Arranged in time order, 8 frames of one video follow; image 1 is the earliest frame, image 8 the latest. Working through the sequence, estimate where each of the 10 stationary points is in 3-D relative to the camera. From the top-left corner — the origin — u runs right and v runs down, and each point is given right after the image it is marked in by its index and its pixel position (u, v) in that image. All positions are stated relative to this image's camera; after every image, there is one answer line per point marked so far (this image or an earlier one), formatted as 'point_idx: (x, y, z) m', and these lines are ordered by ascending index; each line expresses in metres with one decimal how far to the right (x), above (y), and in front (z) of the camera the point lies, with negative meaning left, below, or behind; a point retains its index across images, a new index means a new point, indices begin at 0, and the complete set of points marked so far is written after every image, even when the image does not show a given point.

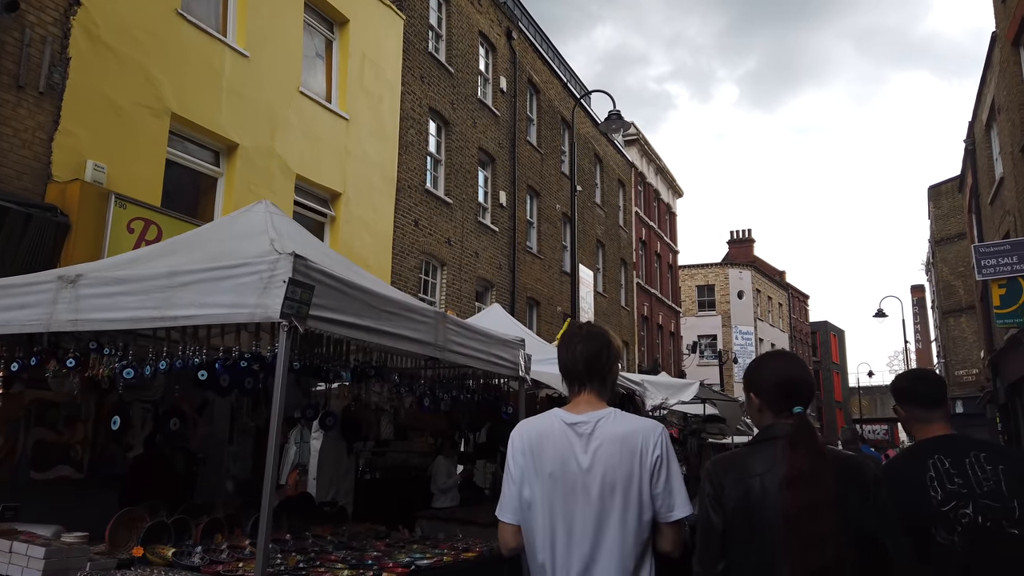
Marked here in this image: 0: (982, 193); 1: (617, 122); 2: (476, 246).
0: (+12.1, +2.5, +19.3) m
1: (+2.5, +3.9, +17.9) m
2: (-0.8, +1.0, +17.5) m
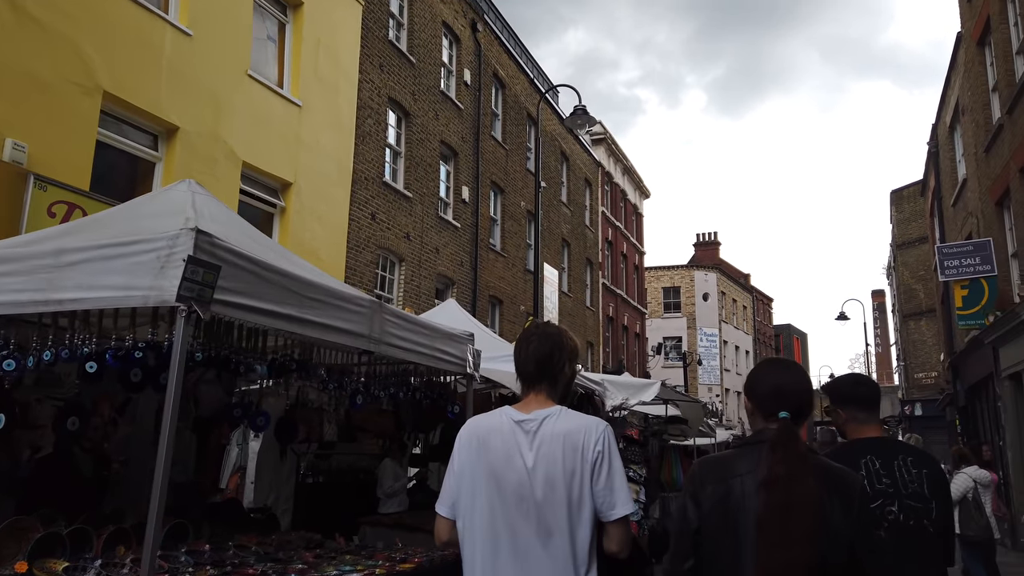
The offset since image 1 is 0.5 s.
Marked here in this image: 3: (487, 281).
0: (+11.1, +2.4, +19.4) m
1: (+1.6, +4.0, +17.5) m
2: (-1.7, +1.1, +17.0) m
3: (-0.6, +0.2, +19.4) m
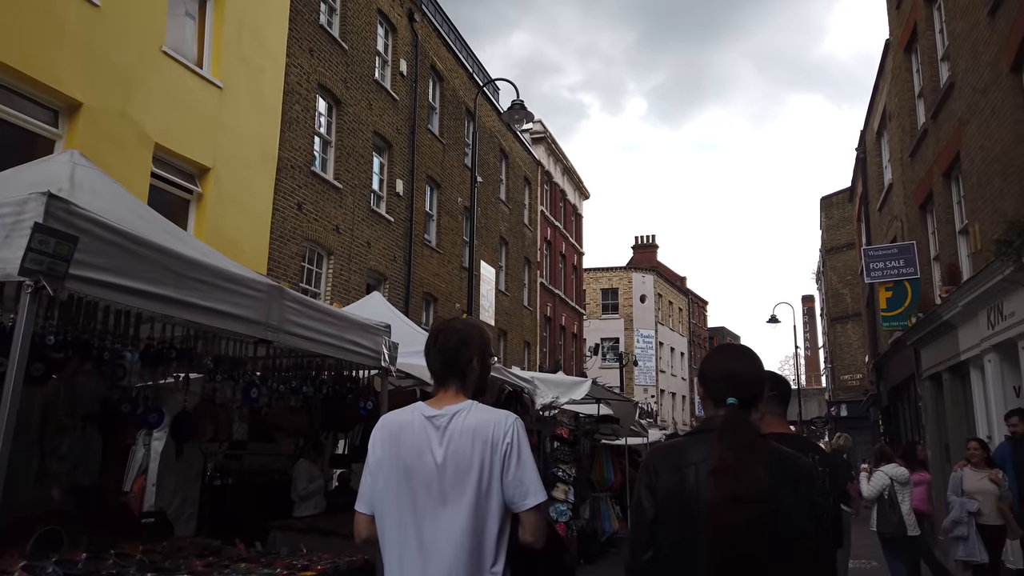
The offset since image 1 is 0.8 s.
0: (+9.5, +2.3, +19.9) m
1: (+0.2, +4.0, +17.3) m
2: (-3.1, +1.2, +16.5) m
3: (-2.3, +0.3, +19.0) m
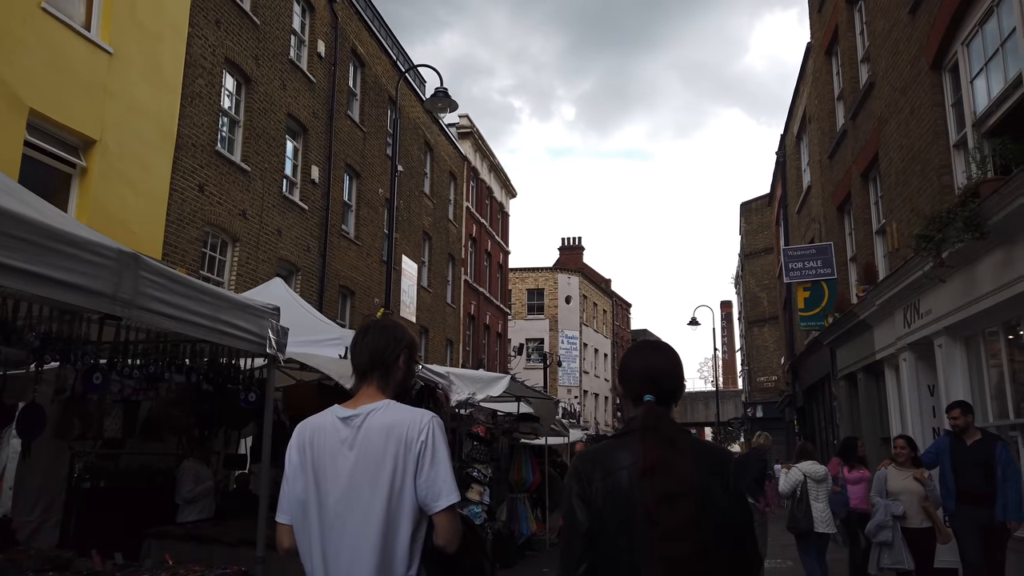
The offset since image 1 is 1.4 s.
0: (+7.4, +2.3, +20.1) m
1: (-1.5, +4.2, +16.7) m
2: (-4.8, +1.4, +15.6) m
3: (-4.2, +0.4, +18.1) m
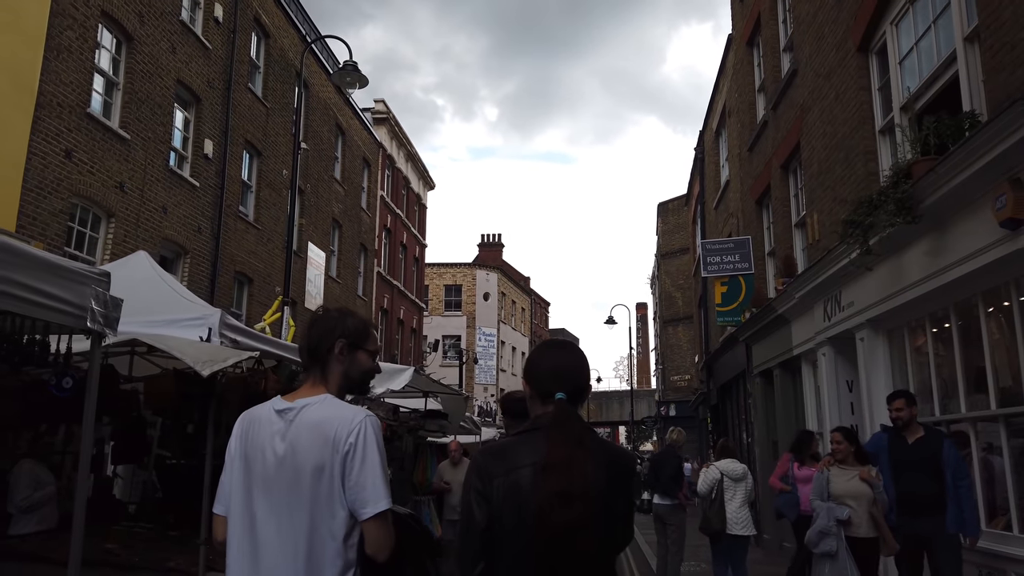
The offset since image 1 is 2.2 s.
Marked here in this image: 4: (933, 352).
0: (+5.2, +2.4, +20.0) m
1: (-3.3, +4.4, +15.5) m
2: (-6.5, +1.7, +14.1) m
3: (-6.2, +0.8, +16.7) m
4: (+4.2, -0.6, +7.5) m
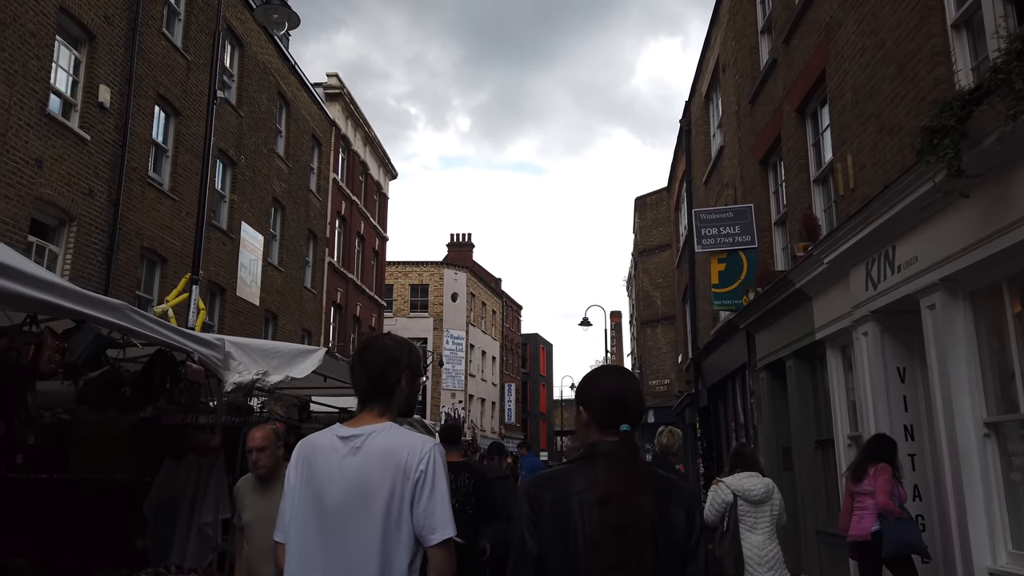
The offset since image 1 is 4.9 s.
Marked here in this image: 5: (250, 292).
0: (+4.3, +2.7, +17.7) m
1: (-4.0, +4.8, +13.0) m
2: (-7.2, +2.1, +11.5) m
3: (-7.0, +1.1, +14.1) m
4: (+3.7, -0.2, +5.2) m
5: (-6.5, -0.1, +18.7) m
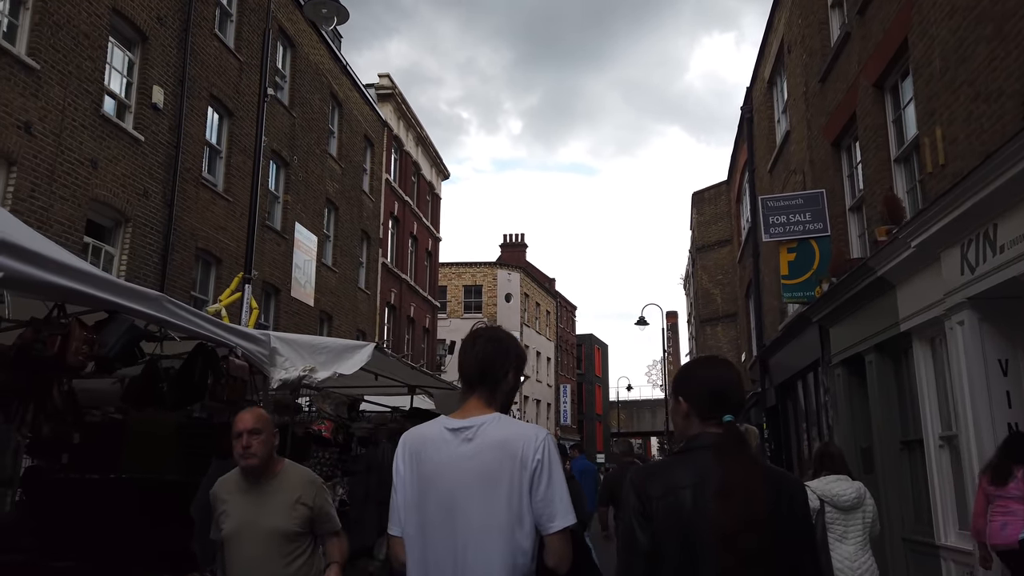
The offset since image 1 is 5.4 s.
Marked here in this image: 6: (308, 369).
0: (+5.5, +2.8, +16.9) m
1: (-3.1, +4.8, +12.9) m
2: (-6.4, +2.1, +11.5) m
3: (-6.0, +1.1, +14.1) m
4: (+4.1, 0.0, +4.4) m
5: (-5.1, -0.1, +18.7) m
6: (-1.8, -0.7, +6.8) m
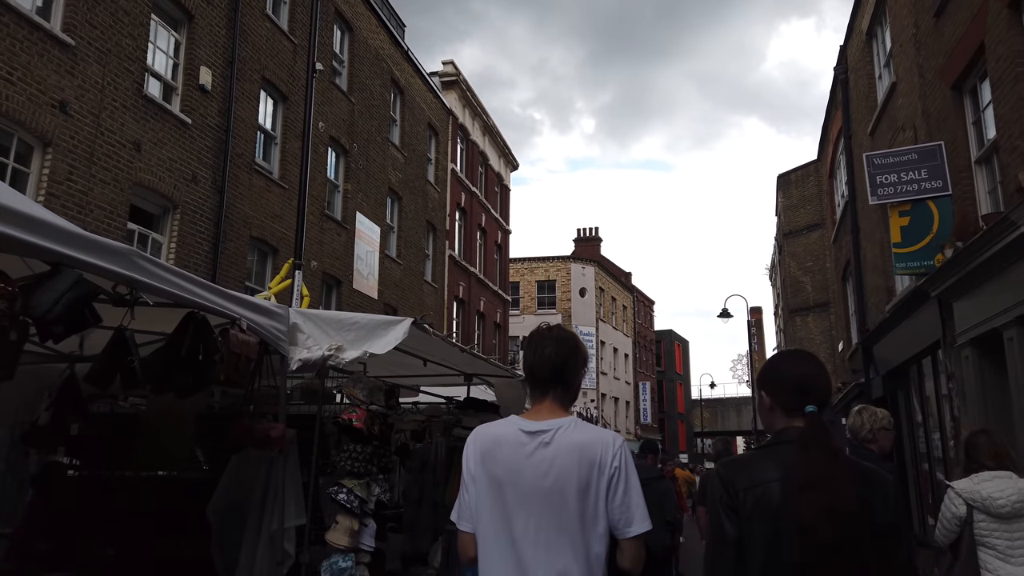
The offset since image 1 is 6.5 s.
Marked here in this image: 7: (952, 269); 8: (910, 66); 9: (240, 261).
0: (+6.9, +3.2, +15.2) m
1: (-2.2, +5.1, +12.0) m
2: (-5.4, +2.2, +11.0) m
3: (-4.8, +1.3, +13.5) m
4: (+4.3, +0.4, +2.9) m
5: (-3.4, +0.1, +18.0) m
6: (-1.3, -0.5, +5.9) m
7: (+5.3, +0.3, +8.9) m
8: (+5.9, +3.3, +10.9) m
9: (-4.8, +0.5, +13.3) m
